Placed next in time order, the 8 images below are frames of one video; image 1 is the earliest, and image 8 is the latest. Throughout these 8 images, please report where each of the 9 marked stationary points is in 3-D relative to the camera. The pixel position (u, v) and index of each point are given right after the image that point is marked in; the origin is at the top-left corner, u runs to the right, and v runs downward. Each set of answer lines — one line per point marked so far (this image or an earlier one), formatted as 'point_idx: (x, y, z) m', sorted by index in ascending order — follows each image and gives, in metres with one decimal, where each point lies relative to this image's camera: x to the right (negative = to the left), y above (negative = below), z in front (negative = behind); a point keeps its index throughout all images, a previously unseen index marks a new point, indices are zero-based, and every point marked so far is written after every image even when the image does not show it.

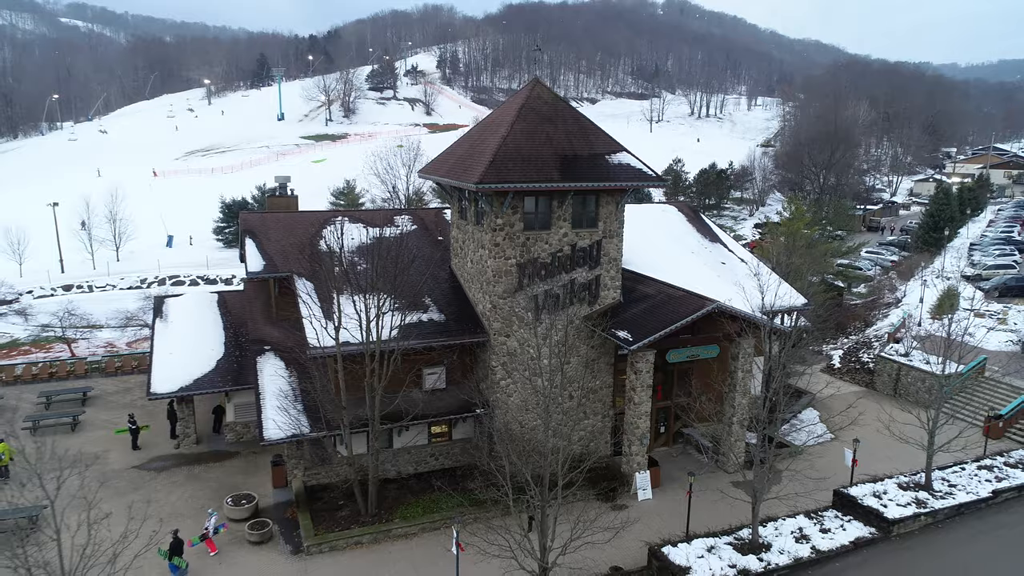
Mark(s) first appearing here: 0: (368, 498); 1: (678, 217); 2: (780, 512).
0: (-2.5, -3.6, +12.4) m
1: (+4.4, +1.8, +18.7) m
2: (+4.3, -3.7, +12.2) m
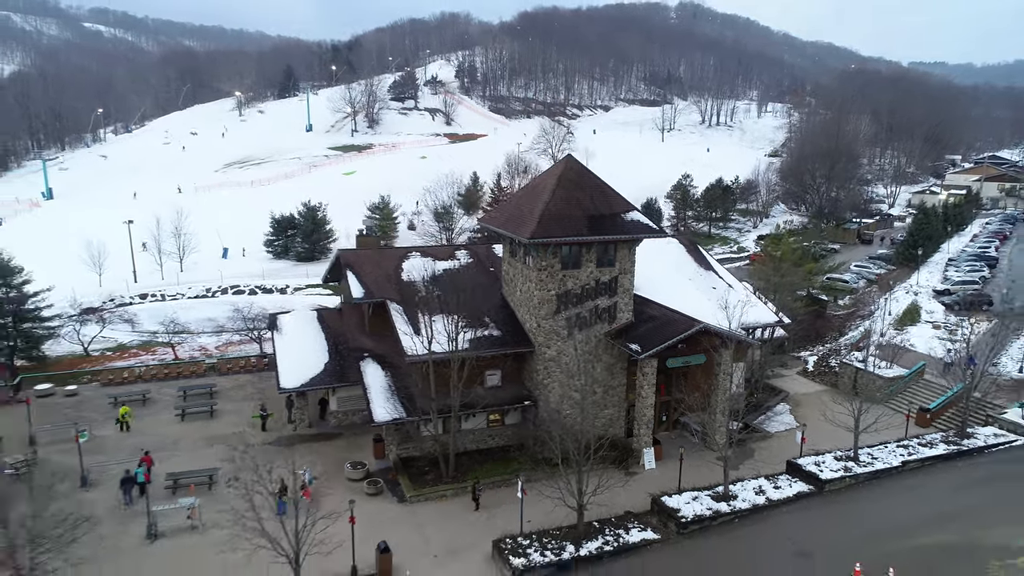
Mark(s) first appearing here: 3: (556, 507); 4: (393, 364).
0: (-1.5, -4.2, +17.0) m
1: (+5.5, +1.2, +23.2) m
2: (+5.3, -4.3, +16.7) m
3: (+0.9, -4.7, +15.4) m
4: (-3.0, -1.9, +18.3) m
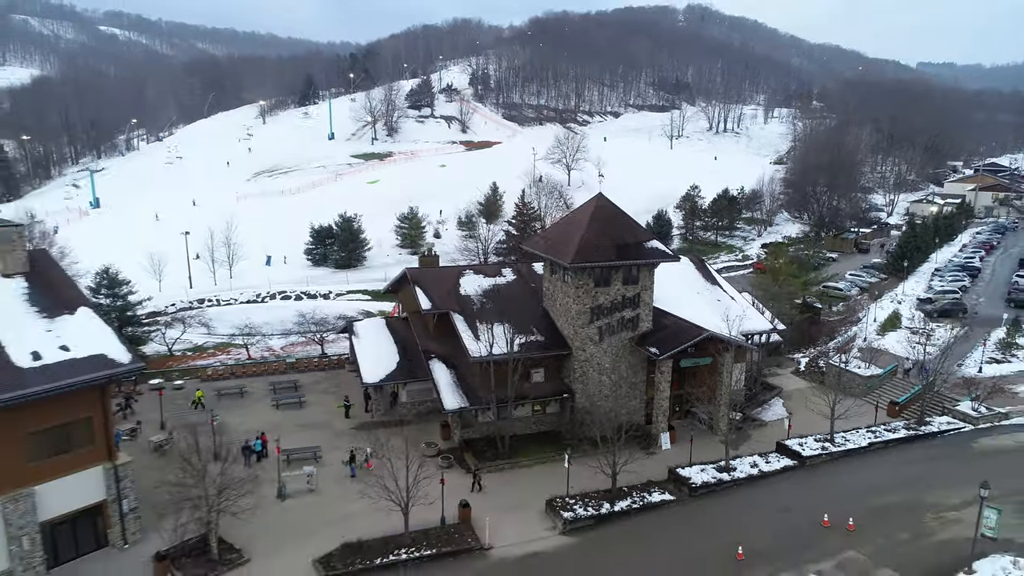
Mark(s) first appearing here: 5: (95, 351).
0: (-0.3, -4.6, +21.1) m
1: (+6.8, +0.8, +27.3) m
2: (+6.6, -4.8, +20.7) m
3: (+2.1, -5.2, +19.5) m
4: (-1.8, -2.3, +22.4) m
5: (-9.1, -1.4, +15.9) m
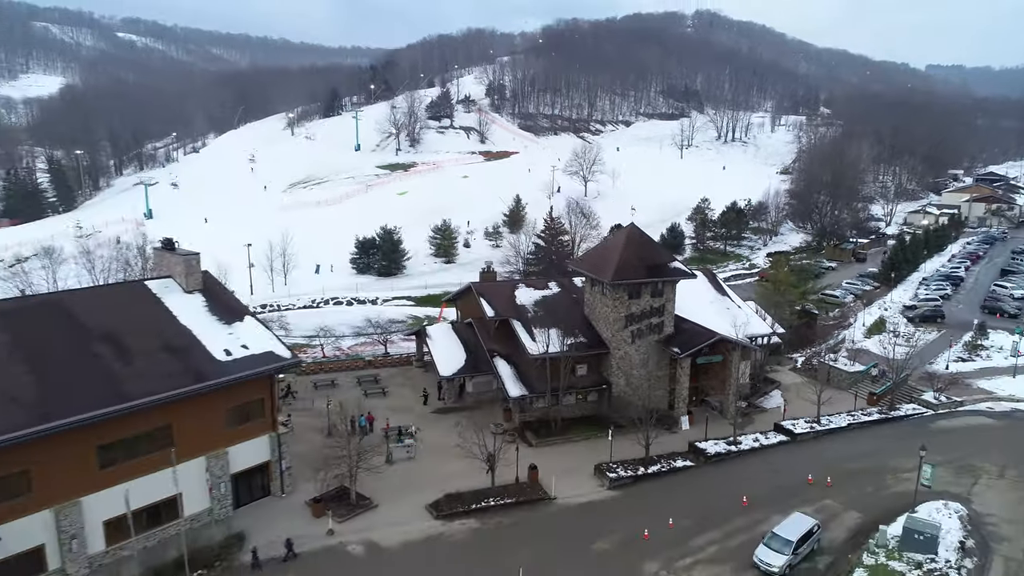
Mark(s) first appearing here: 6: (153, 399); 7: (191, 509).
0: (+1.6, -5.1, +26.4) m
1: (+8.7, +0.3, +32.5) m
2: (+8.4, -5.2, +26.0) m
3: (+4.0, -5.6, +24.7) m
4: (+0.1, -2.7, +27.8) m
5: (-7.3, -1.8, +21.3) m
6: (-8.9, -2.8, +17.9) m
7: (-8.7, -5.9, +19.6) m
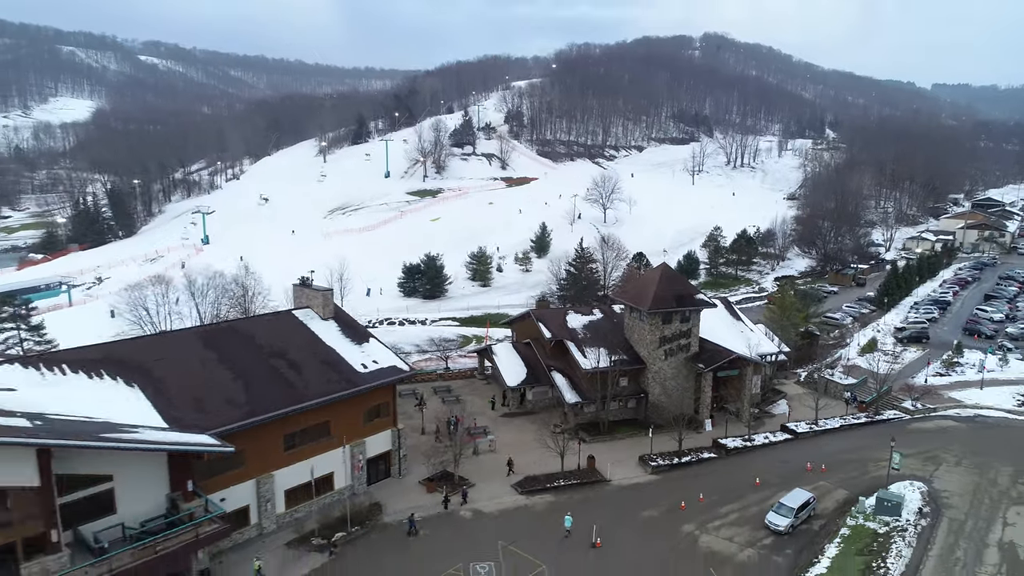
0: (+4.2, -6.3, +32.7) m
1: (+11.4, -1.1, +38.9) m
2: (+11.0, -6.5, +32.2) m
3: (+6.5, -6.8, +31.0) m
4: (+2.7, -4.0, +34.1) m
5: (-4.8, -2.9, +27.7) m
6: (-6.4, -3.8, +24.4) m
7: (-6.2, -7.0, +26.0) m
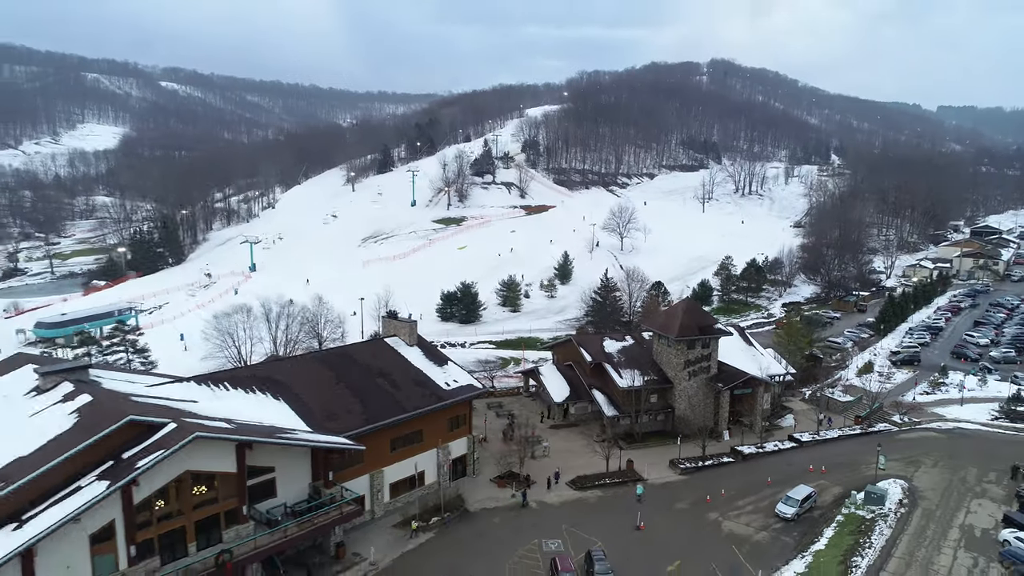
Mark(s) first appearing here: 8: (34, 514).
0: (+6.7, -8.0, +38.6) m
1: (+14.0, -2.9, +44.9) m
2: (+13.6, -8.1, +38.1) m
3: (+9.1, -8.4, +36.9) m
4: (+5.3, -5.7, +40.2) m
5: (-2.2, -4.4, +33.9) m
6: (-3.9, -5.2, +30.5) m
7: (-3.6, -8.5, +32.0) m
8: (-12.8, -6.1, +19.3) m
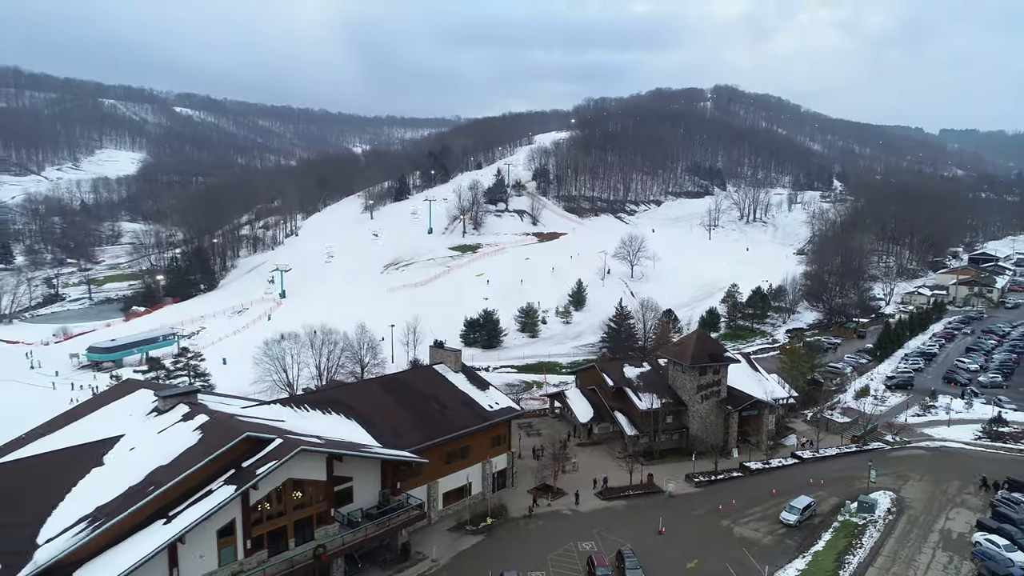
0: (+8.6, -9.9, +43.1) m
1: (+15.9, -5.0, +49.4) m
2: (+15.4, -10.1, +42.4) m
3: (+10.9, -10.3, +41.3) m
4: (+7.2, -7.7, +44.7) m
5: (-0.4, -6.2, +38.5) m
6: (-2.1, -6.9, +35.1) m
7: (-1.8, -10.3, +36.5) m
8: (-11.1, -7.4, +23.9) m
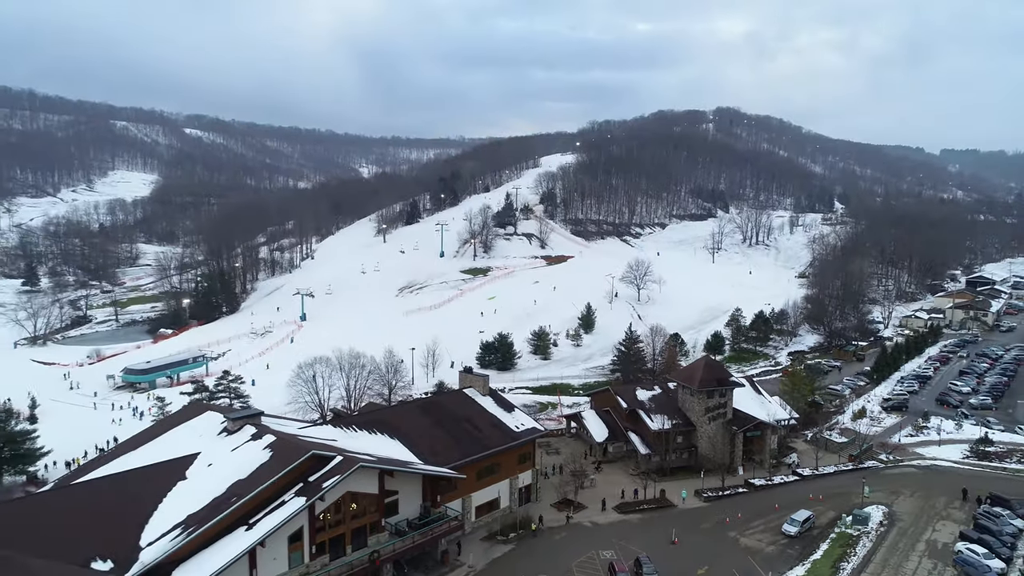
0: (+10.0, -11.9, +46.6) m
1: (+17.4, -7.1, +53.0) m
2: (+16.8, -12.0, +45.9) m
3: (+12.4, -12.2, +44.8) m
4: (+8.6, -9.7, +48.2) m
5: (+1.0, -8.0, +42.1) m
6: (-0.7, -8.7, +38.7) m
7: (-0.4, -12.0, +40.0) m
8: (-9.7, -8.9, +27.5) m
